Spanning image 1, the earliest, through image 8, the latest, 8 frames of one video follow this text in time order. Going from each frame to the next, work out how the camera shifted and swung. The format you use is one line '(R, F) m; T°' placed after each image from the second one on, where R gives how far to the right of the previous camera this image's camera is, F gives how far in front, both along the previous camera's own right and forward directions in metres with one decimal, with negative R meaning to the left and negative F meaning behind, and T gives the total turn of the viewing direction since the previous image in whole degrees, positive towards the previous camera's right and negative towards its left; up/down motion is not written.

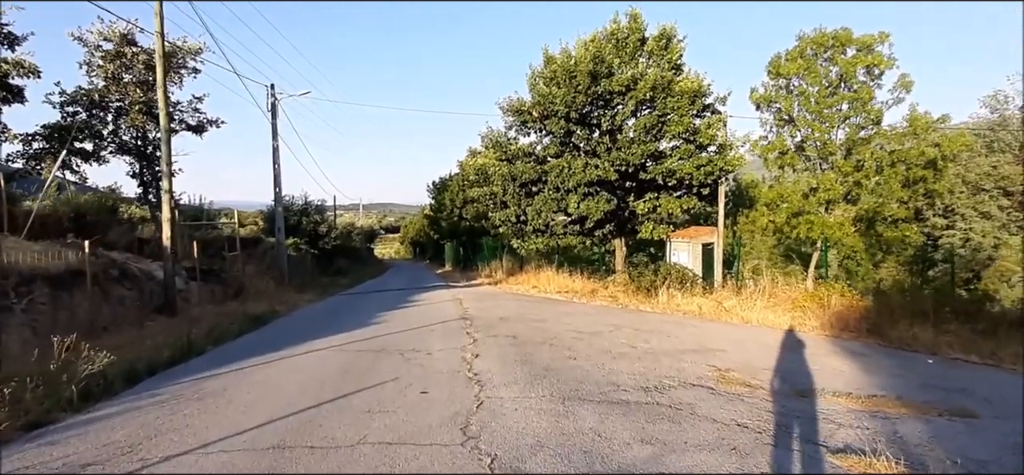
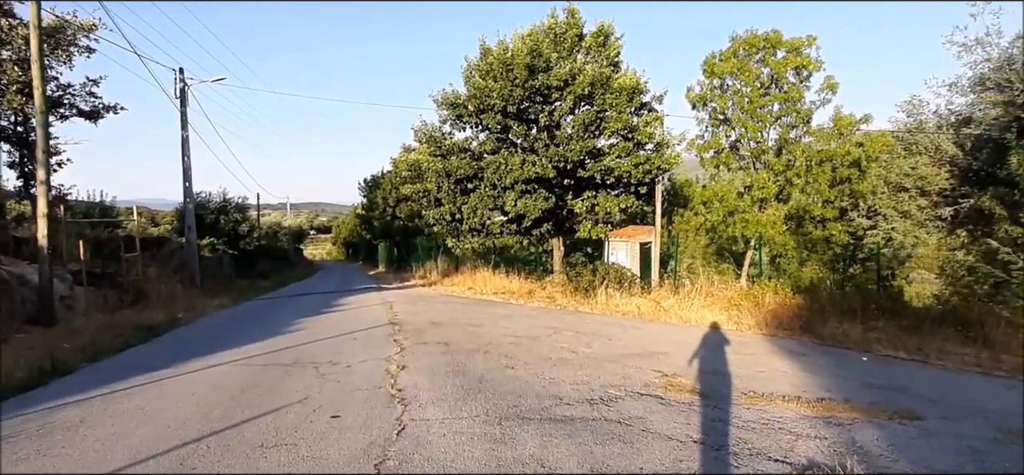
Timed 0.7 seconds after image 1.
(+0.1, +0.7) m; +6°
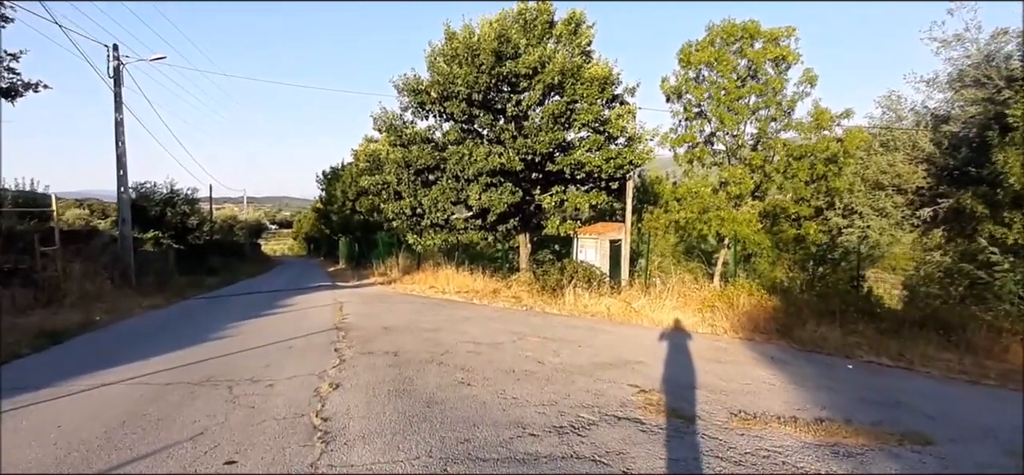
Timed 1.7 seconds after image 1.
(+0.1, +0.9) m; +3°
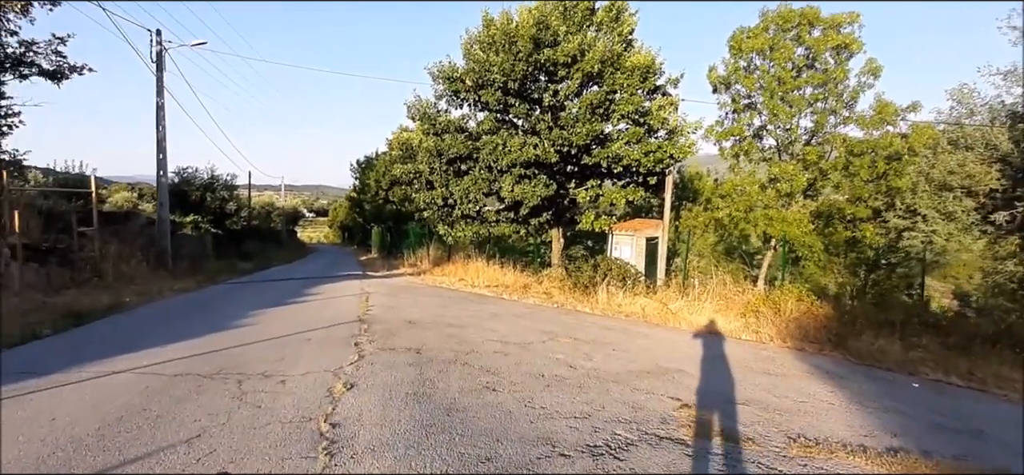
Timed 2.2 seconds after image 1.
(0.0, +0.5) m; -3°
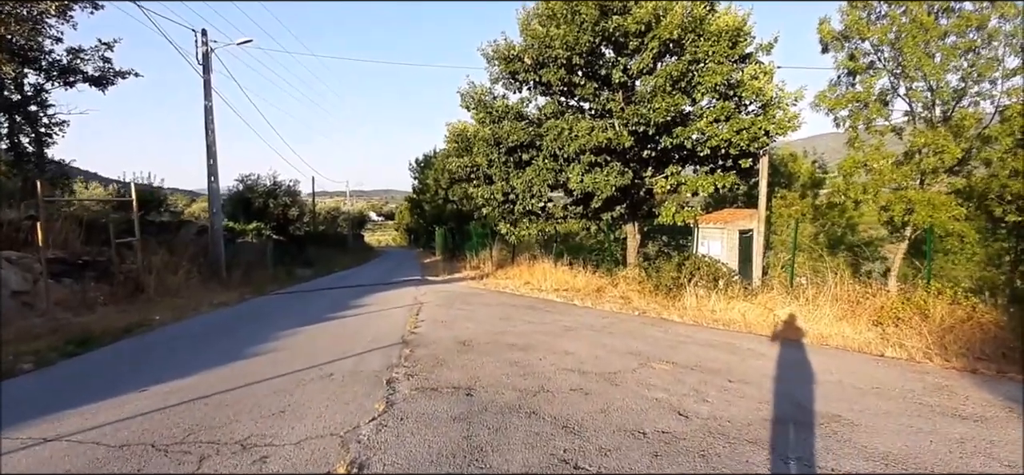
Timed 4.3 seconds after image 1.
(-0.1, +1.7) m; -7°
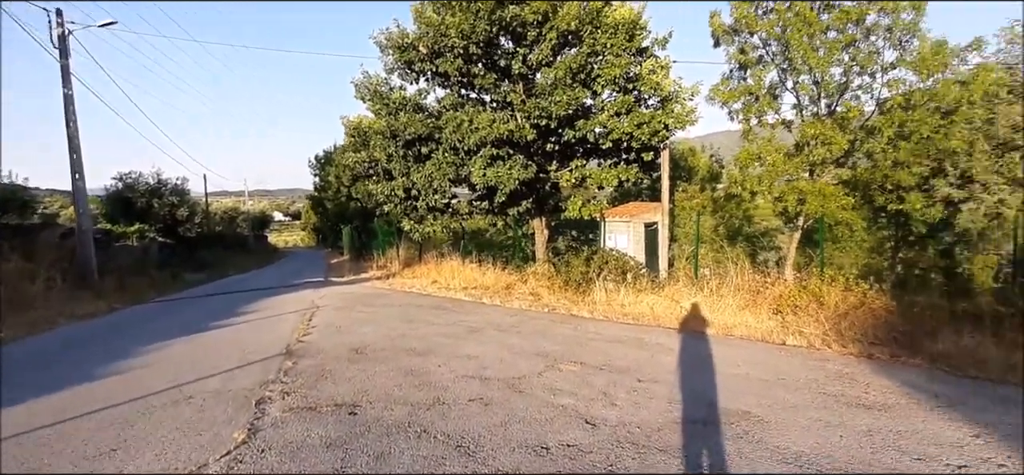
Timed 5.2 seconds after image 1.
(+0.2, +0.5) m; +8°
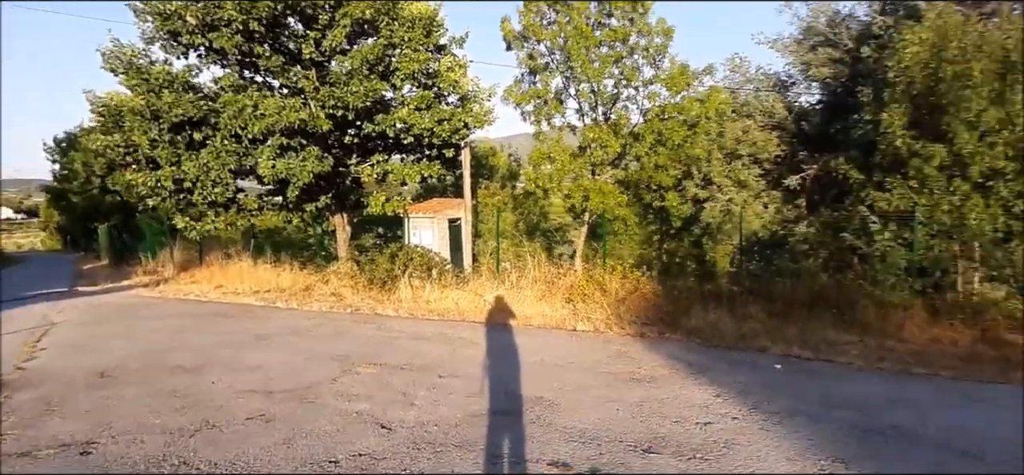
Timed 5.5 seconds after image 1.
(+0.1, +0.2) m; +19°
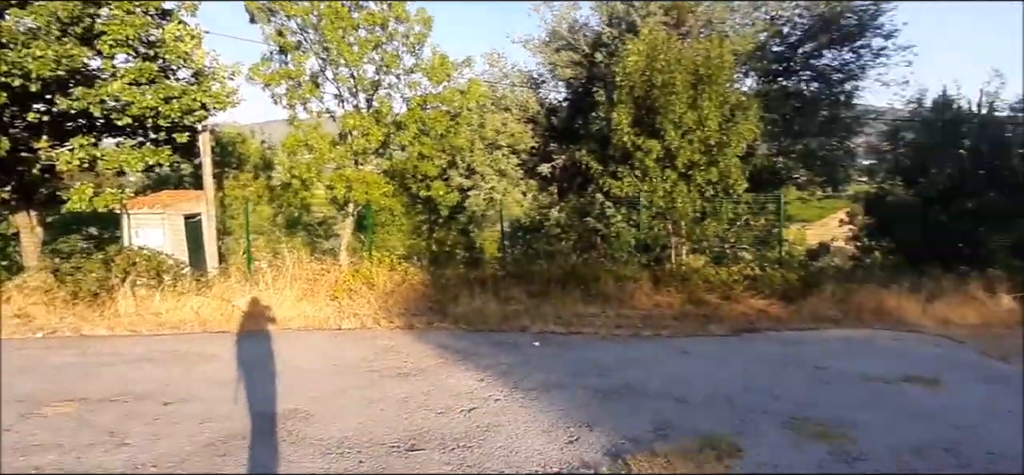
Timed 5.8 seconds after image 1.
(+0.2, +0.2) m; +22°
